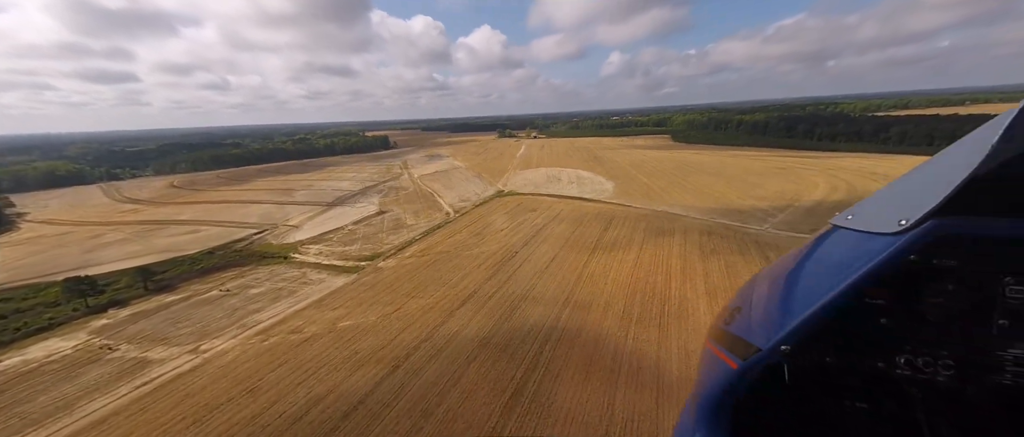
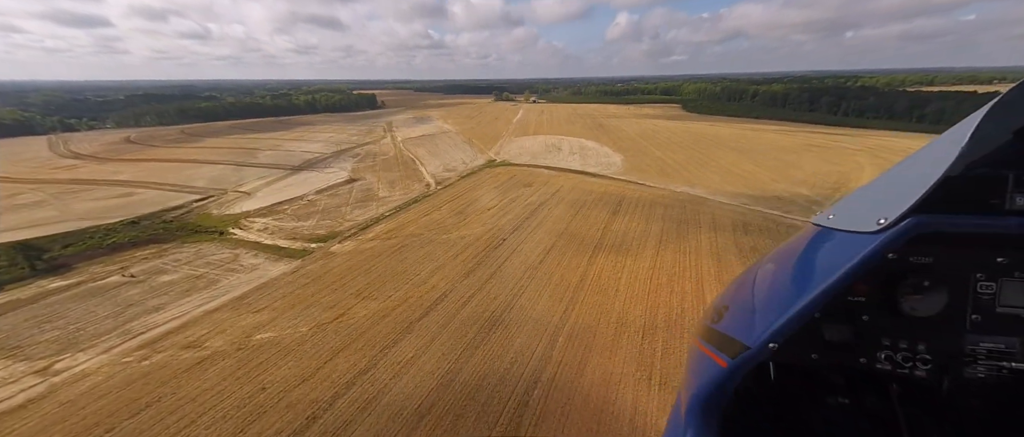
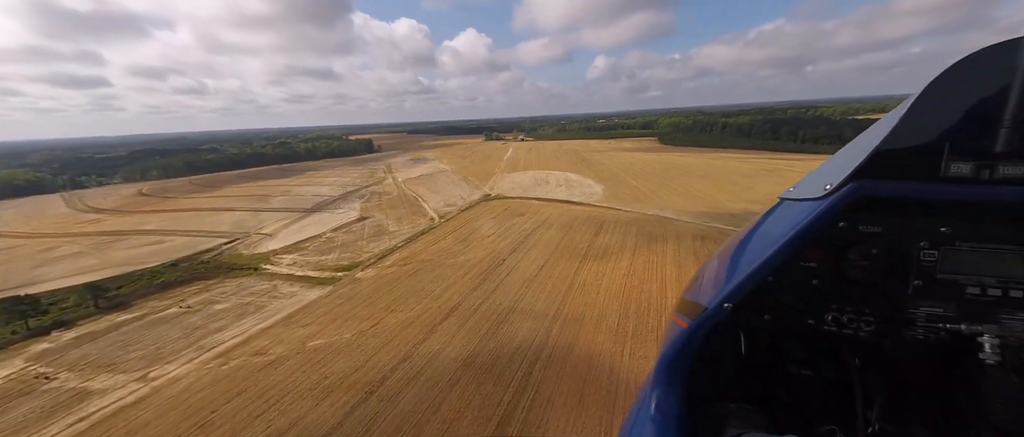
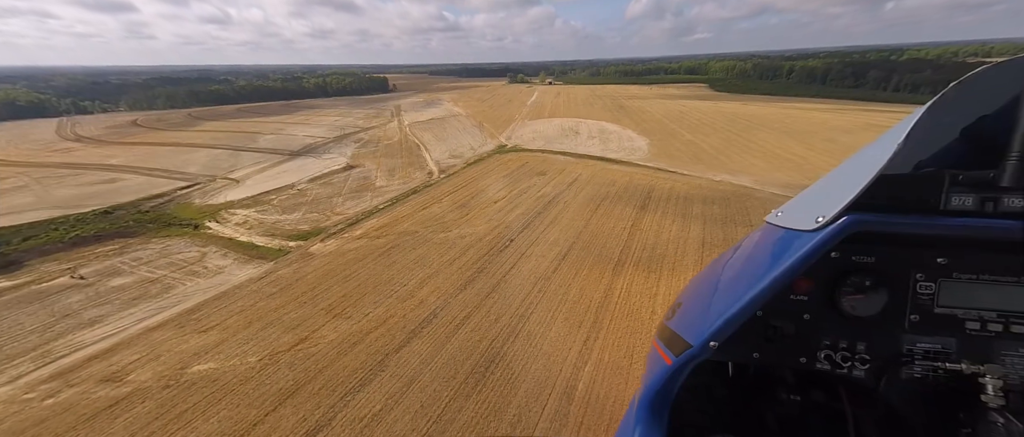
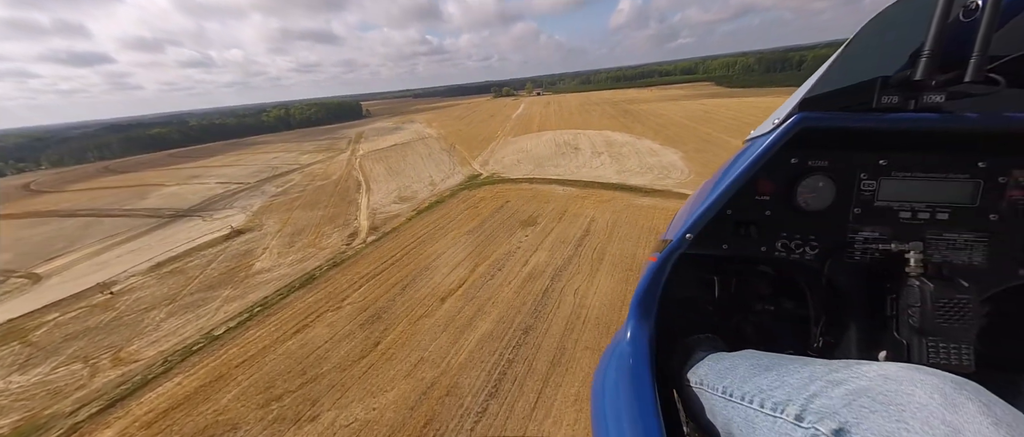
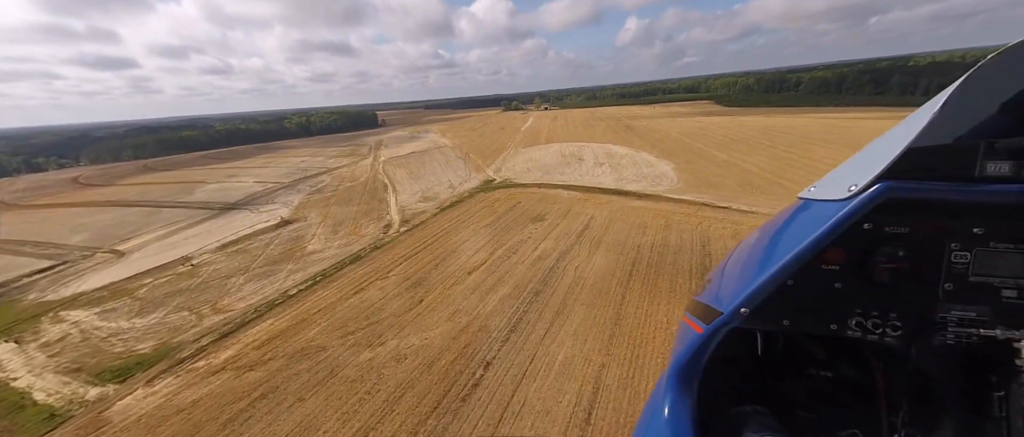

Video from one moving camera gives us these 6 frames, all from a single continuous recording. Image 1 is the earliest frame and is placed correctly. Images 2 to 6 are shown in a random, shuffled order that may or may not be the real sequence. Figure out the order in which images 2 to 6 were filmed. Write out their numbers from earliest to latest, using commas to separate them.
3, 2, 4, 6, 5
